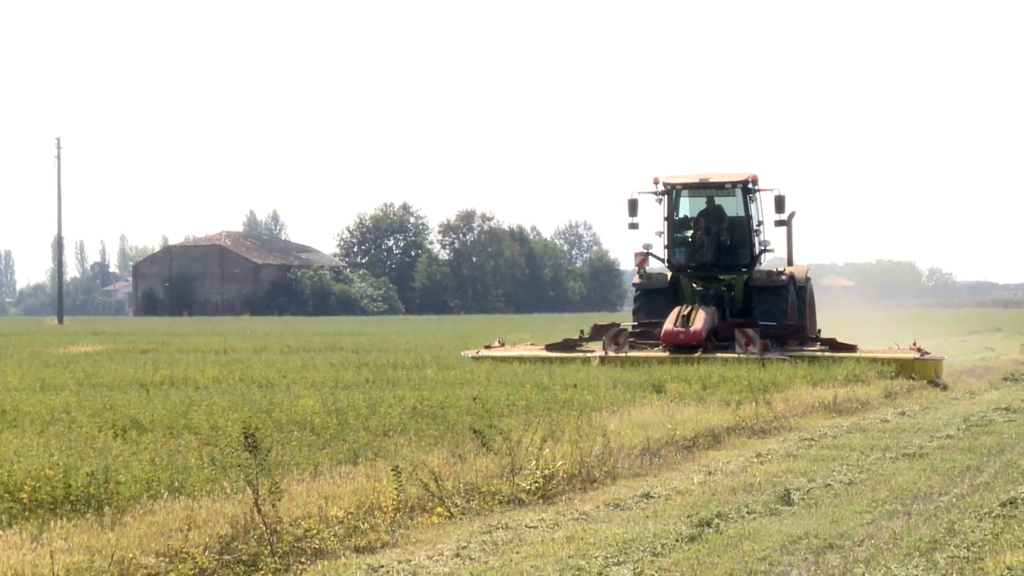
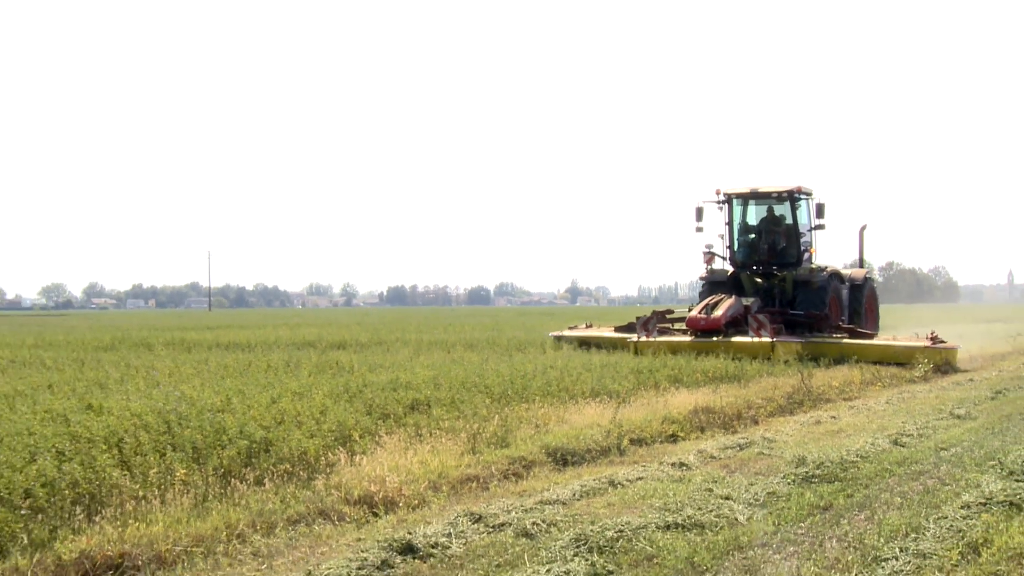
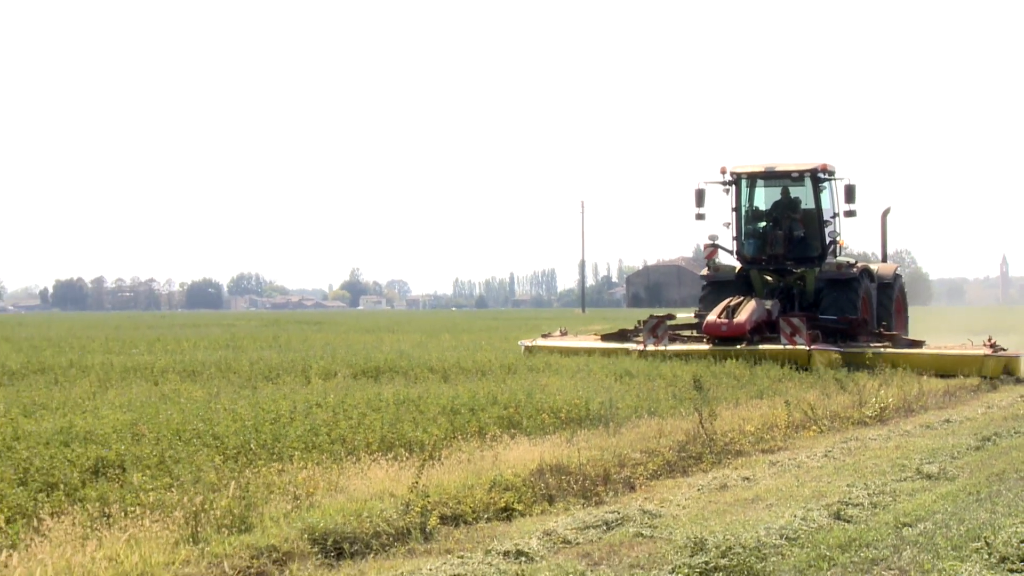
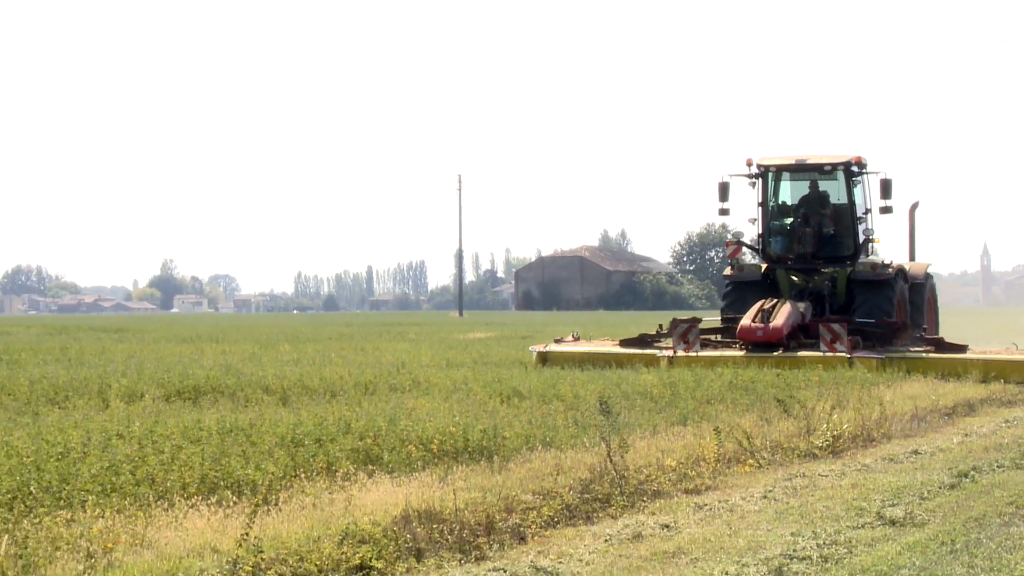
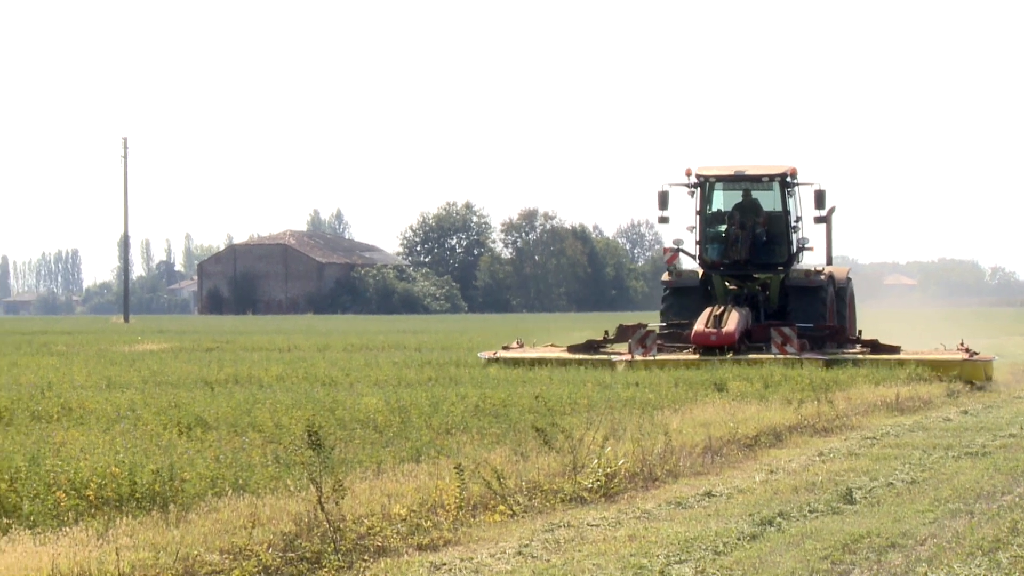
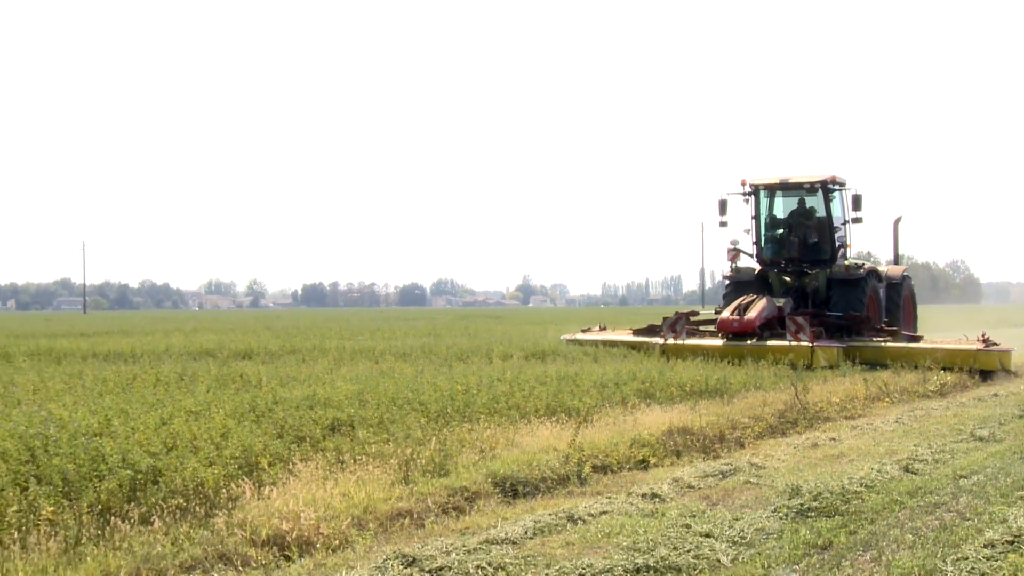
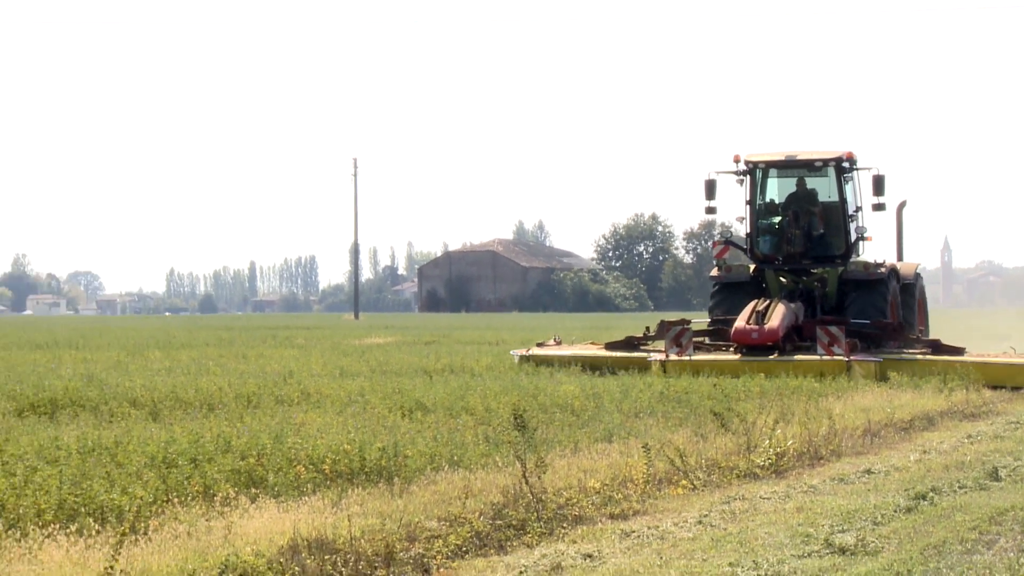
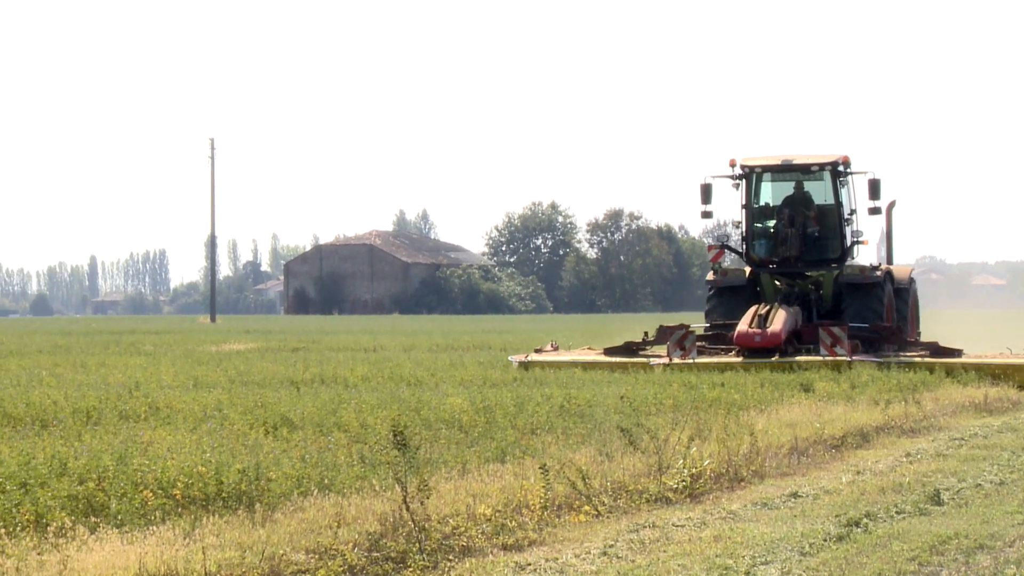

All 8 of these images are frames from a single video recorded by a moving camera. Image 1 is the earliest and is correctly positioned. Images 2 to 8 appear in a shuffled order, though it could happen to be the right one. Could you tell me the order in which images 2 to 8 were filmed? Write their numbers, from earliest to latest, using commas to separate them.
5, 8, 7, 4, 3, 6, 2
